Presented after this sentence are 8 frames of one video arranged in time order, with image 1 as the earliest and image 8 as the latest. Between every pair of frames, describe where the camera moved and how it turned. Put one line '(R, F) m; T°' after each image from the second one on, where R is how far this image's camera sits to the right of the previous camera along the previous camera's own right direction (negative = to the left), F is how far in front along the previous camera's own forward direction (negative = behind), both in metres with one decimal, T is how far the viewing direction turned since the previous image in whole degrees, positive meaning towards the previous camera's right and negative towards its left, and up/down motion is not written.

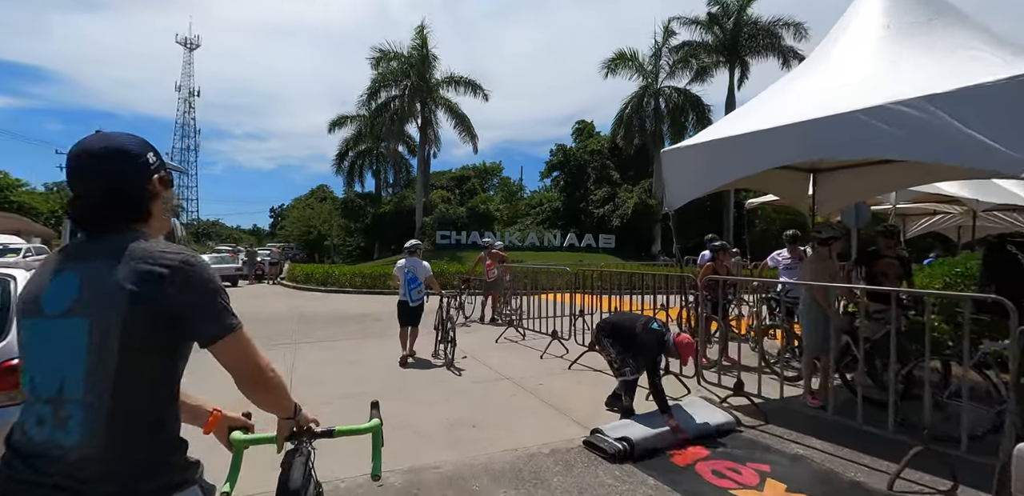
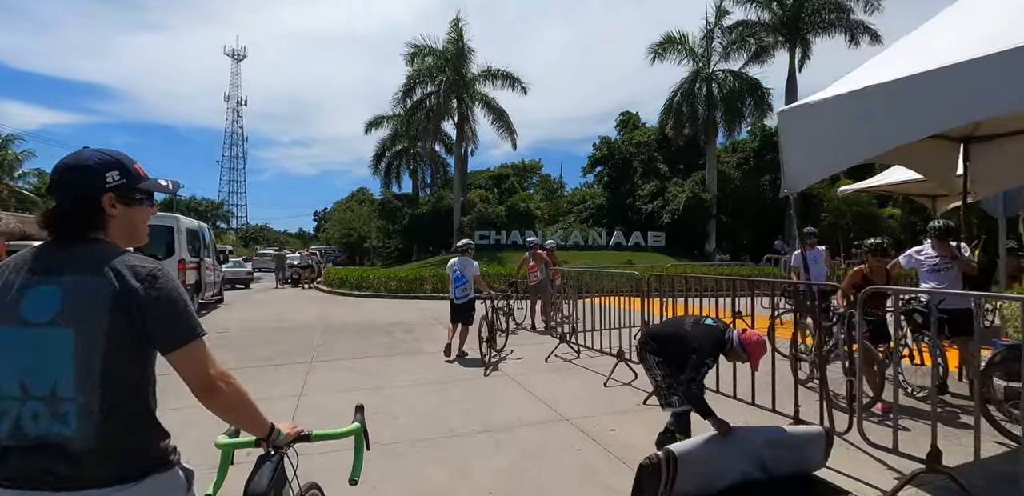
(-0.2, +1.3) m; -5°
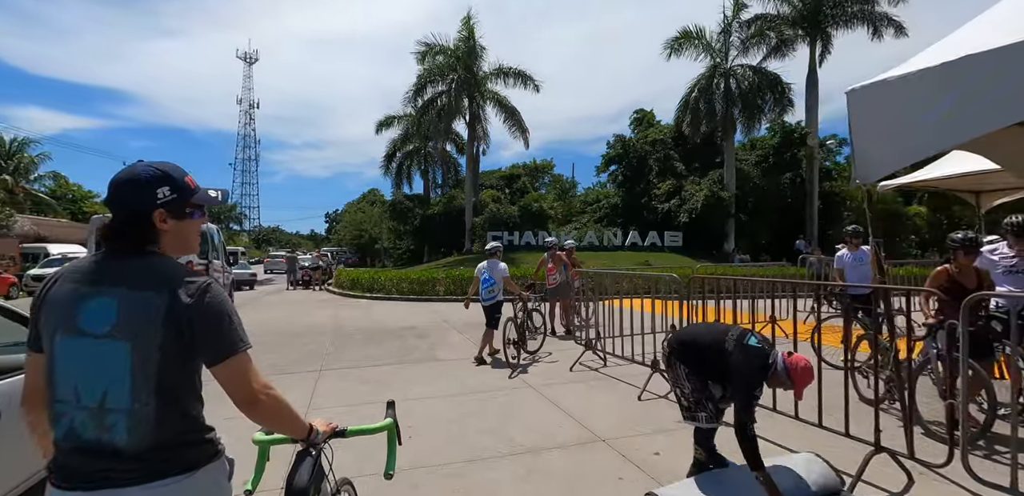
(-0.2, +0.4) m; -1°
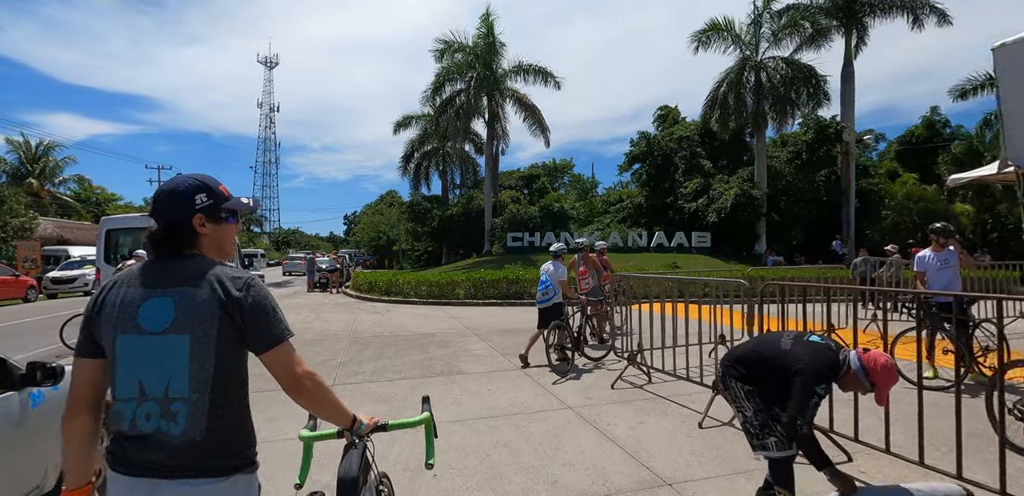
(-0.2, +0.7) m; -2°
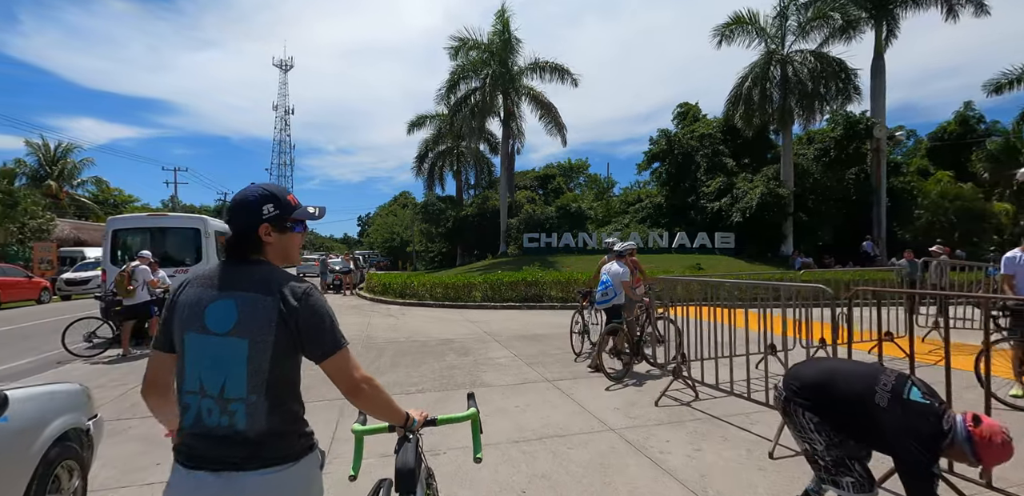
(-0.2, +0.5) m; -2°
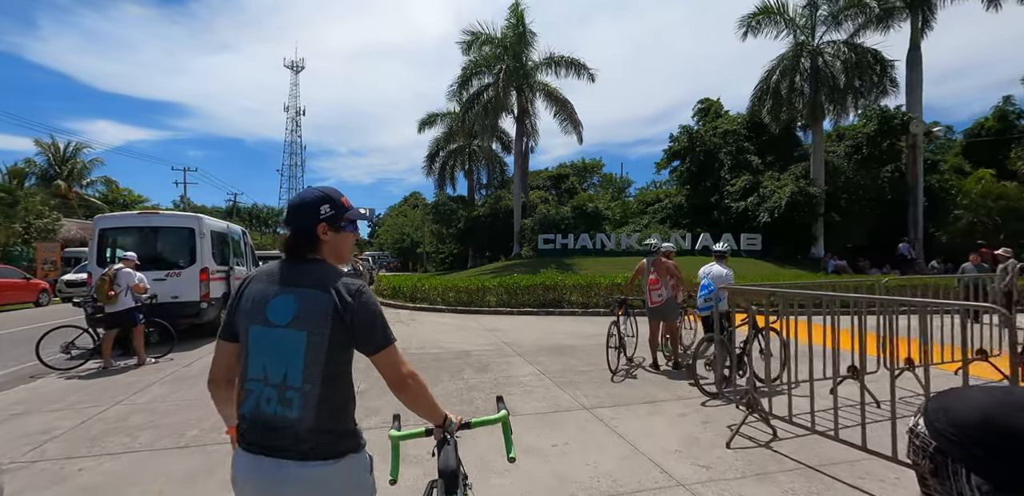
(-0.2, +0.9) m; -1°
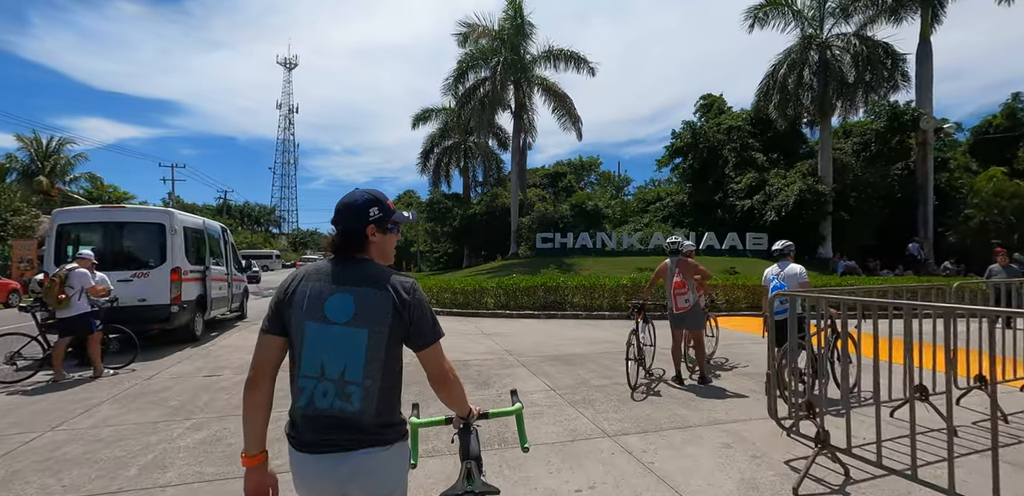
(-0.1, +0.8) m; +1°
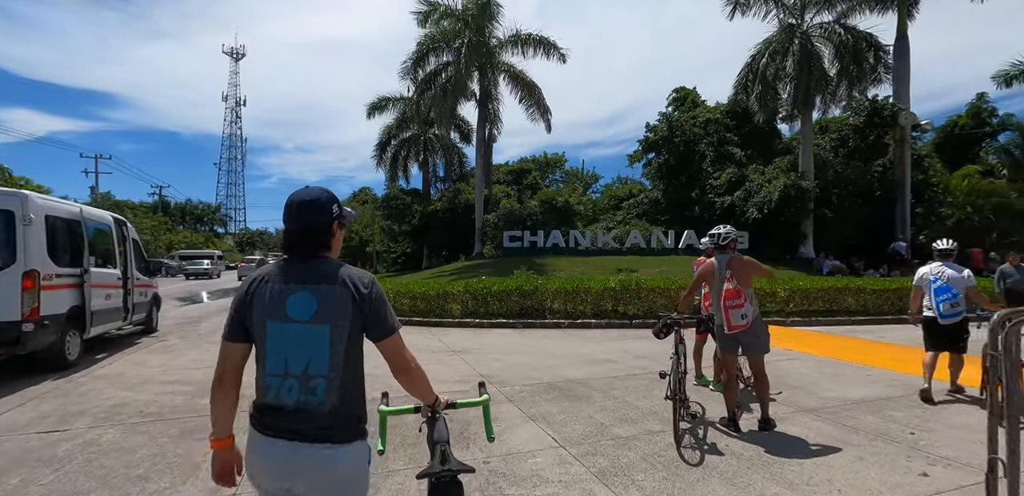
(-0.3, +1.9) m; +5°
